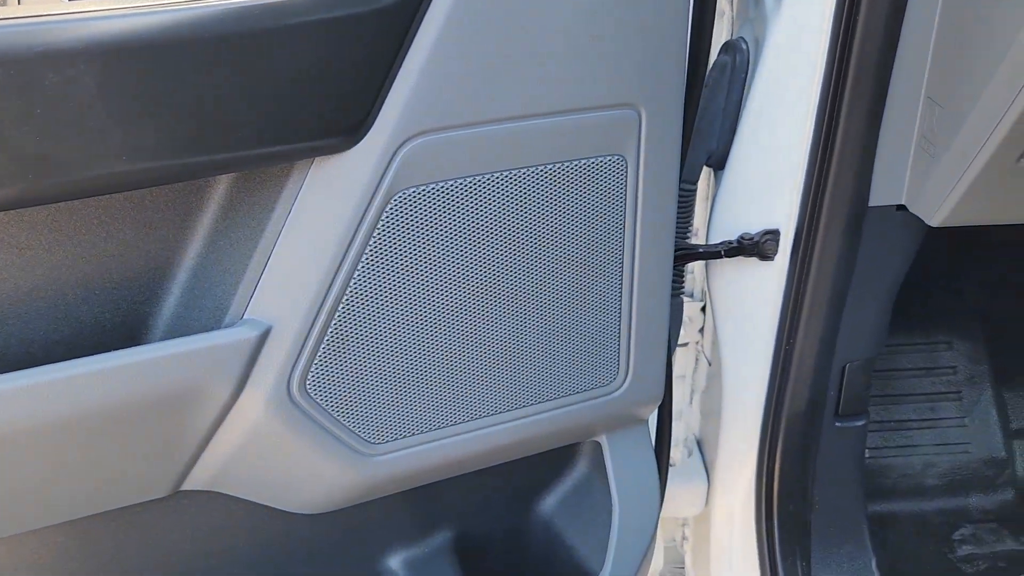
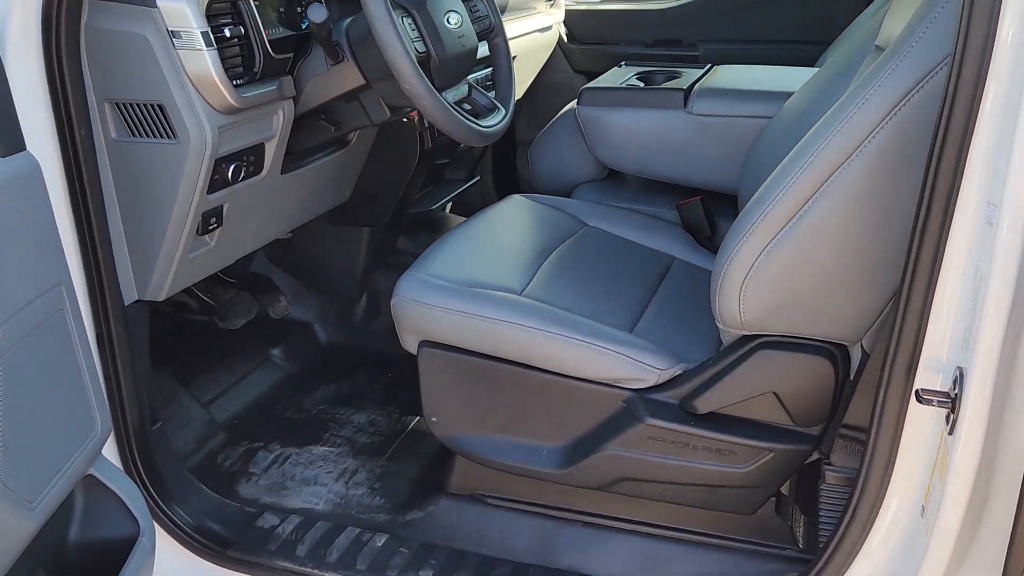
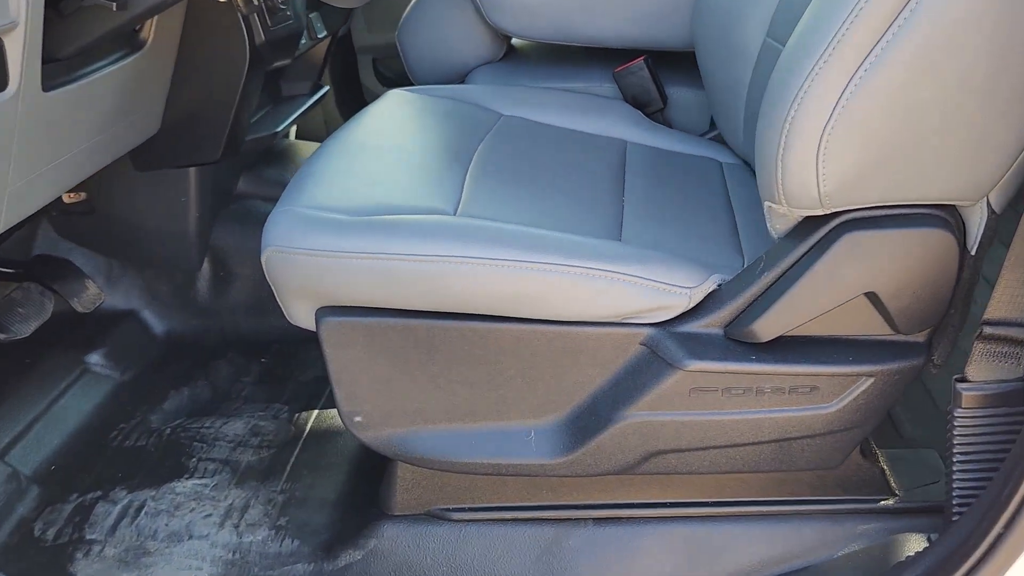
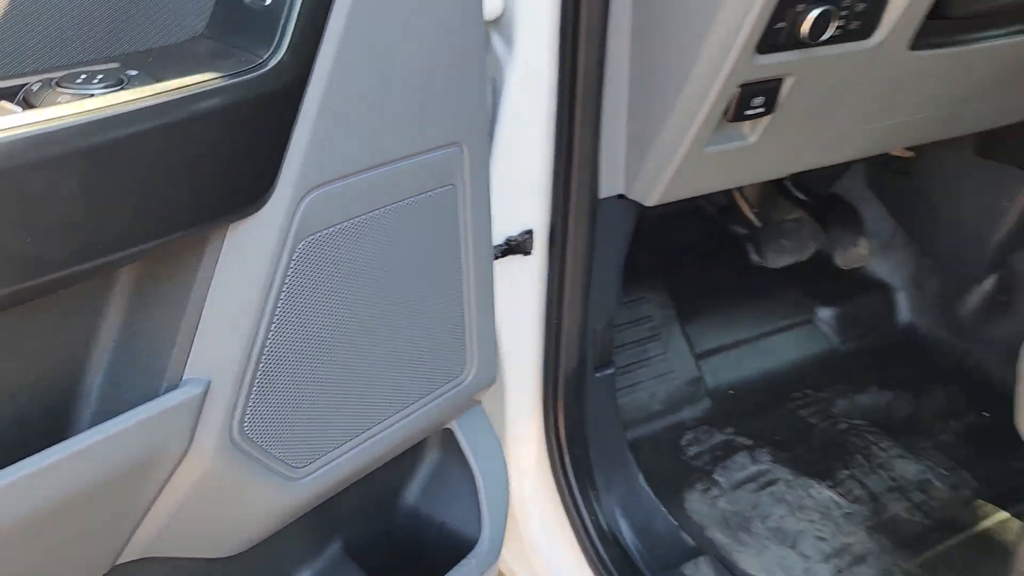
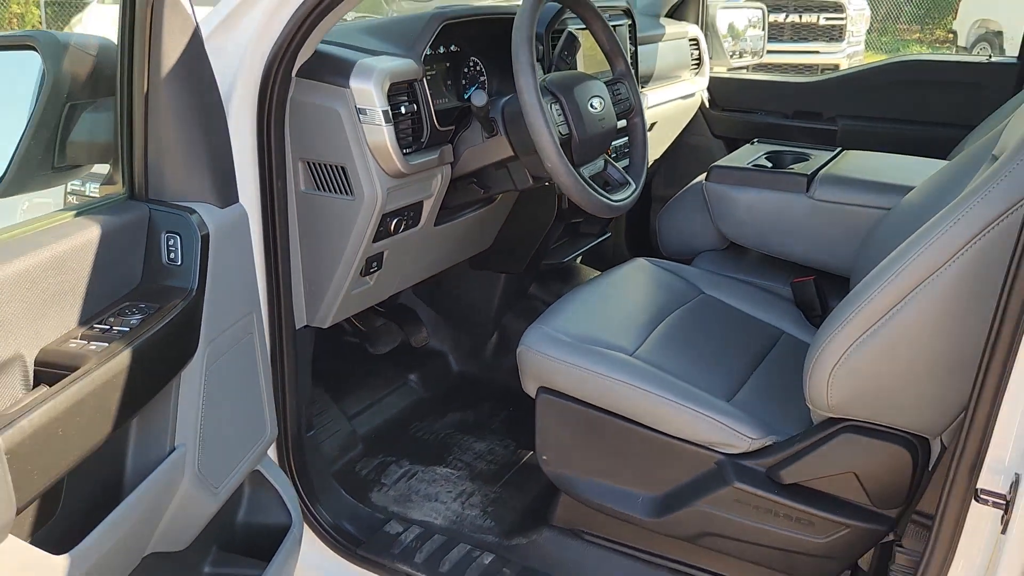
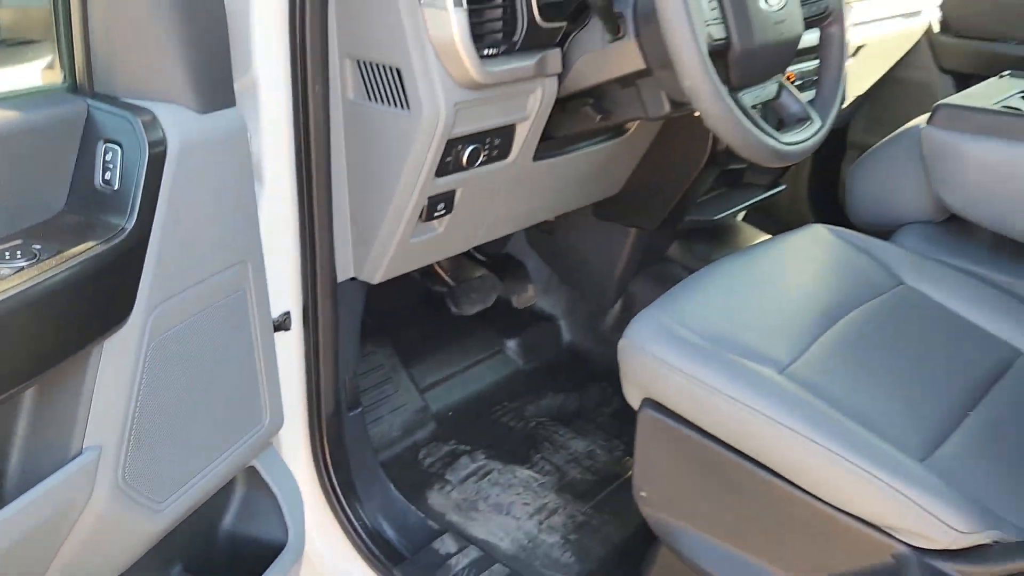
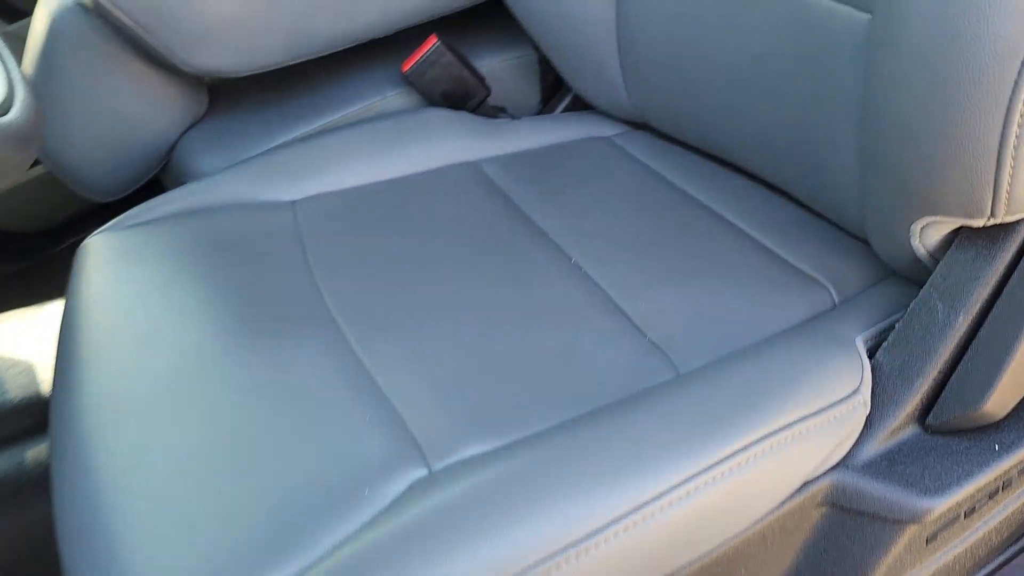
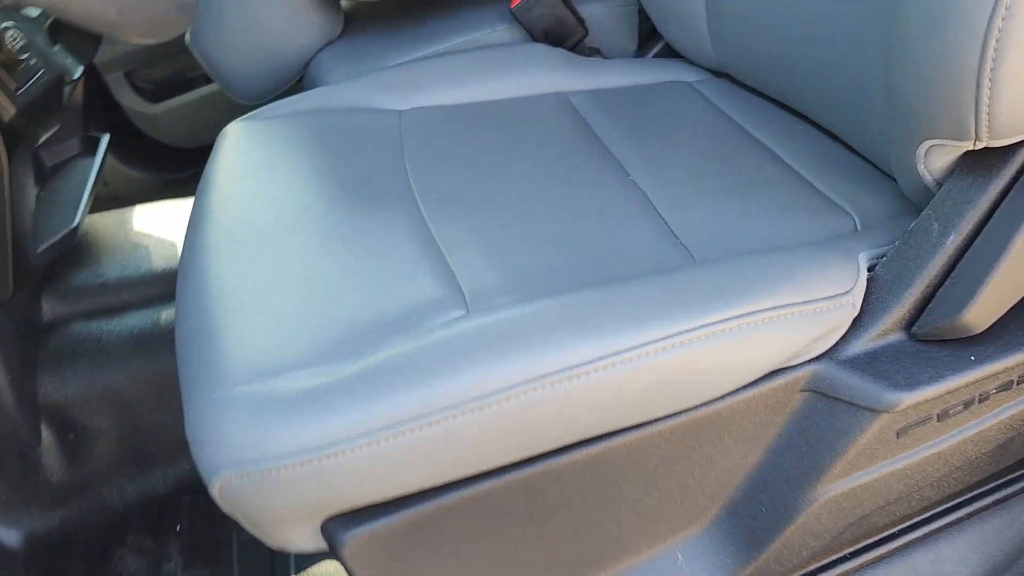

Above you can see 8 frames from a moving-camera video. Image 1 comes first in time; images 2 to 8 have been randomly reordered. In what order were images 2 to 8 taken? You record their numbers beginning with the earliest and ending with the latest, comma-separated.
4, 6, 5, 2, 3, 8, 7
